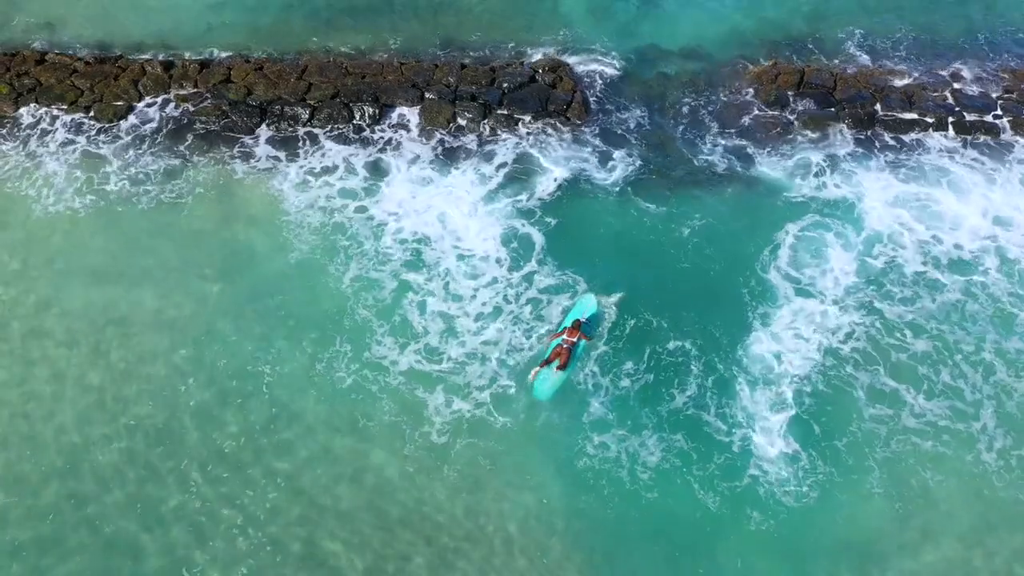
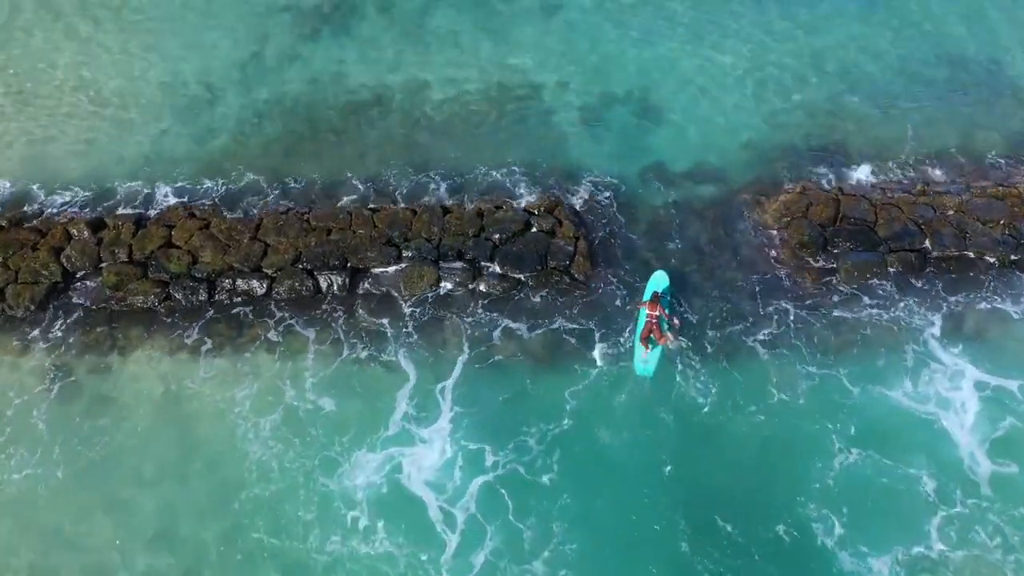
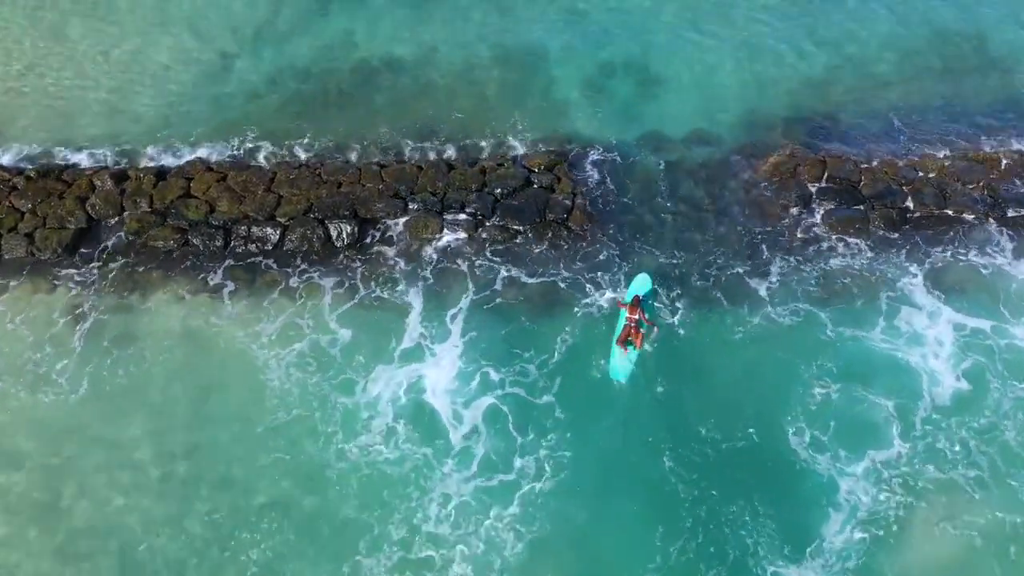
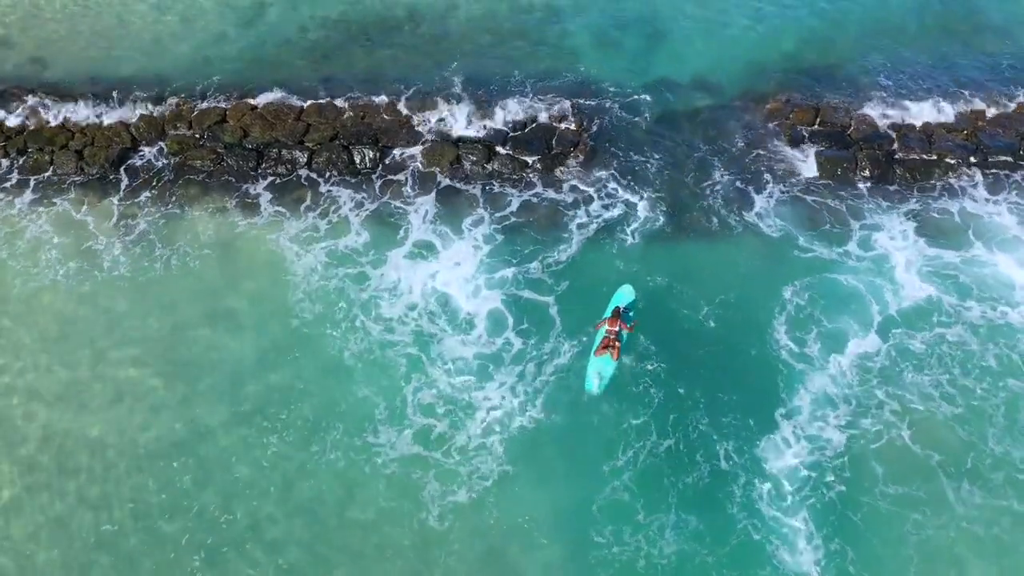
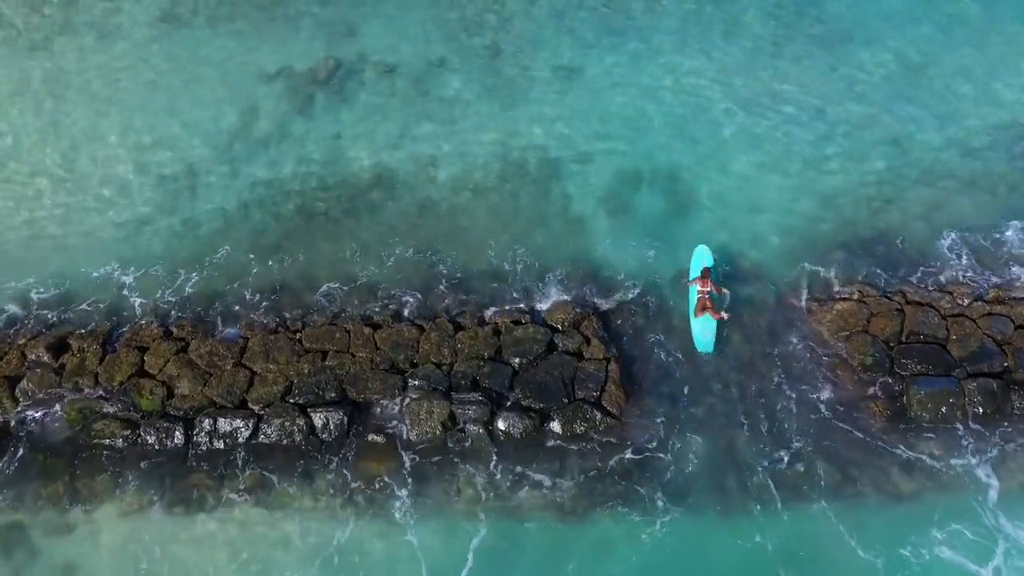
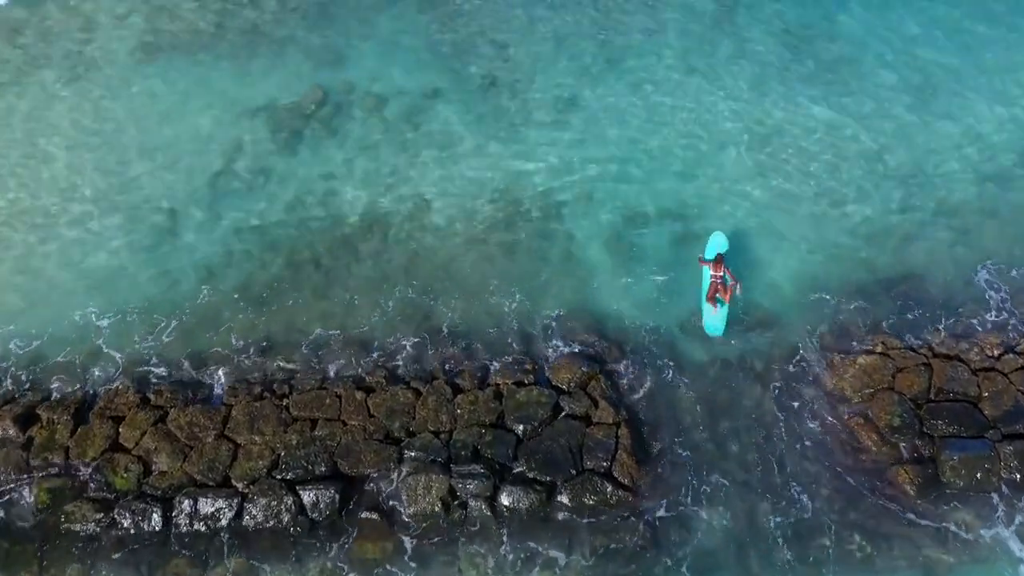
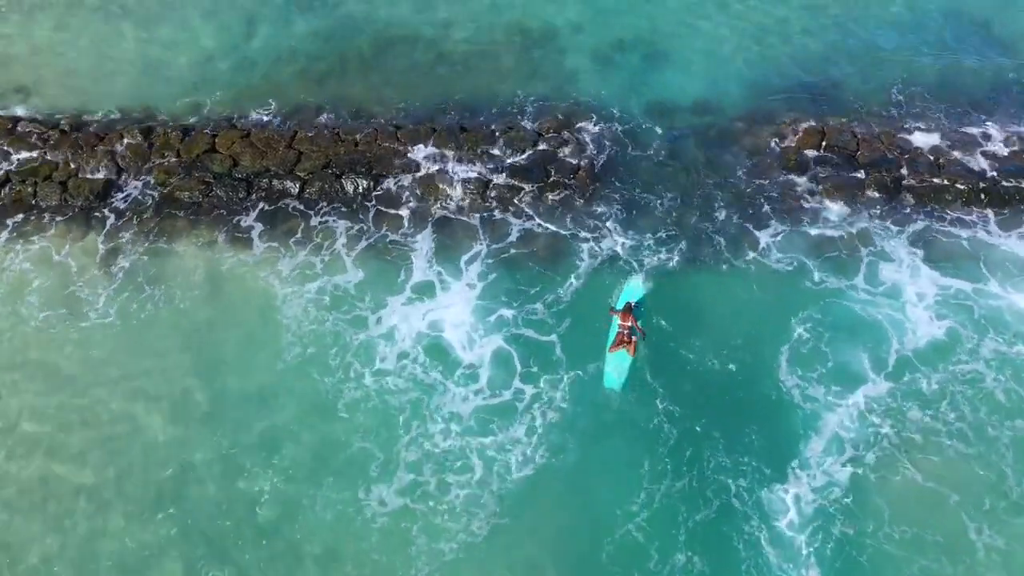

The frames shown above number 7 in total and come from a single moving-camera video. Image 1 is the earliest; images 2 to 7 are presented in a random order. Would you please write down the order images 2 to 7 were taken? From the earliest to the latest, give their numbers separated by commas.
4, 7, 3, 2, 5, 6
